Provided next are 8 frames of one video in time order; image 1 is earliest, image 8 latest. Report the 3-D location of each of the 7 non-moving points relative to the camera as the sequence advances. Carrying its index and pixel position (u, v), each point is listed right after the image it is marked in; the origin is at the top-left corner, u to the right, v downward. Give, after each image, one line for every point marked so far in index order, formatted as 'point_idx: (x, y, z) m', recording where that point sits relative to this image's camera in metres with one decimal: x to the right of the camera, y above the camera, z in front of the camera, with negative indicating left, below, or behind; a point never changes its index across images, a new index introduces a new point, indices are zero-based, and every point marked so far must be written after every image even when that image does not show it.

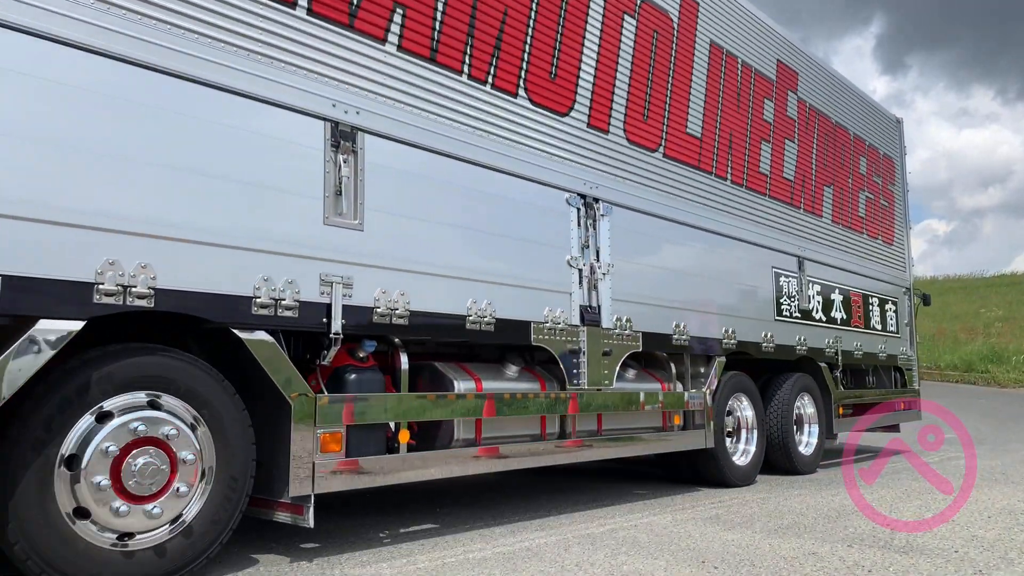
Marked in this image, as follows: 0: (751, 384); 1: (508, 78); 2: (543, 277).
0: (+2.2, -0.9, +7.2) m
1: (0.0, +1.3, +4.9) m
2: (+0.2, +0.1, +5.1) m
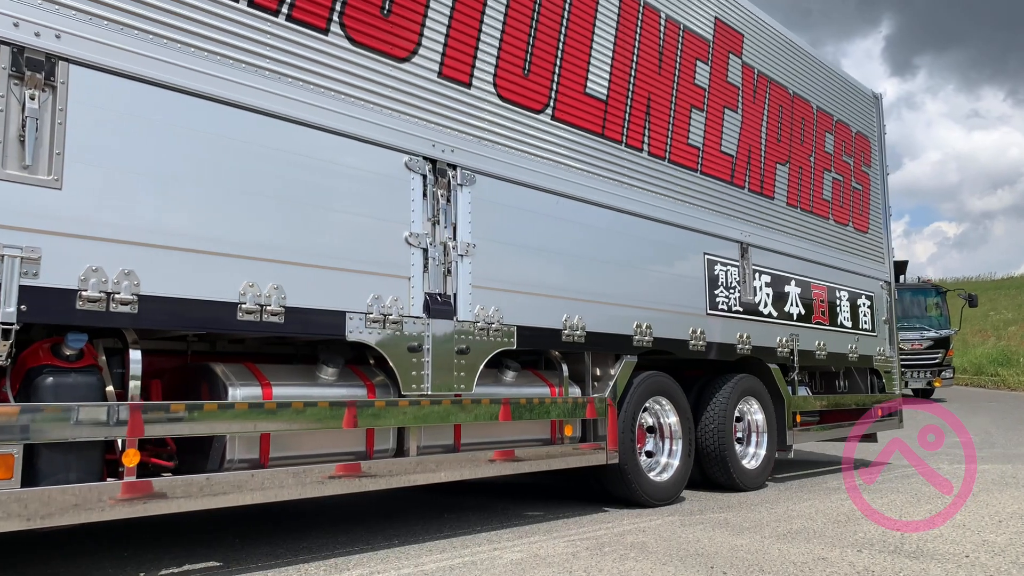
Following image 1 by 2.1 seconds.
0: (+1.3, -0.8, +6.2) m
1: (-1.0, +1.4, +4.0) m
2: (-0.7, +0.2, +4.1) m
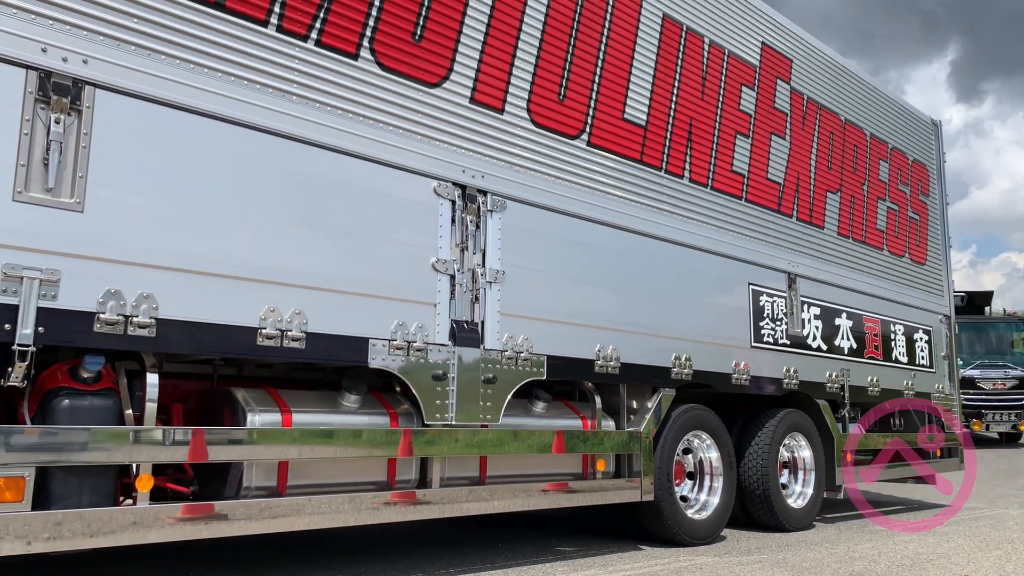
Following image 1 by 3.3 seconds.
0: (+1.5, -1.0, +6.0) m
1: (-0.8, +1.2, +4.0) m
2: (-0.6, 0.0, +4.0) m
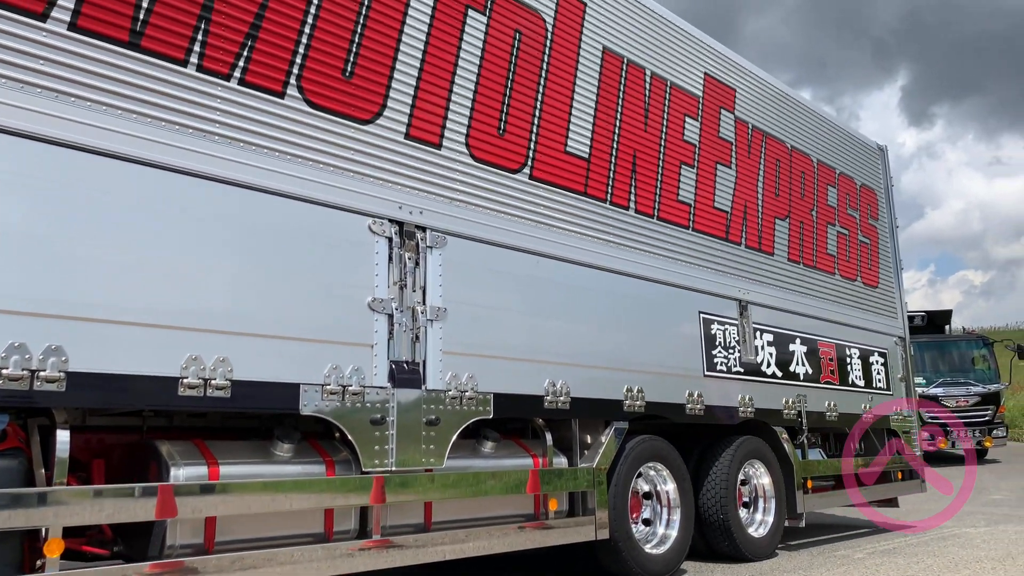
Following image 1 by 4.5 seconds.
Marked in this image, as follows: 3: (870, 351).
0: (+1.2, -1.2, +5.9) m
1: (-1.2, +1.0, +3.9) m
2: (-0.9, -0.2, +3.9) m
3: (+4.0, -0.7, +9.0) m
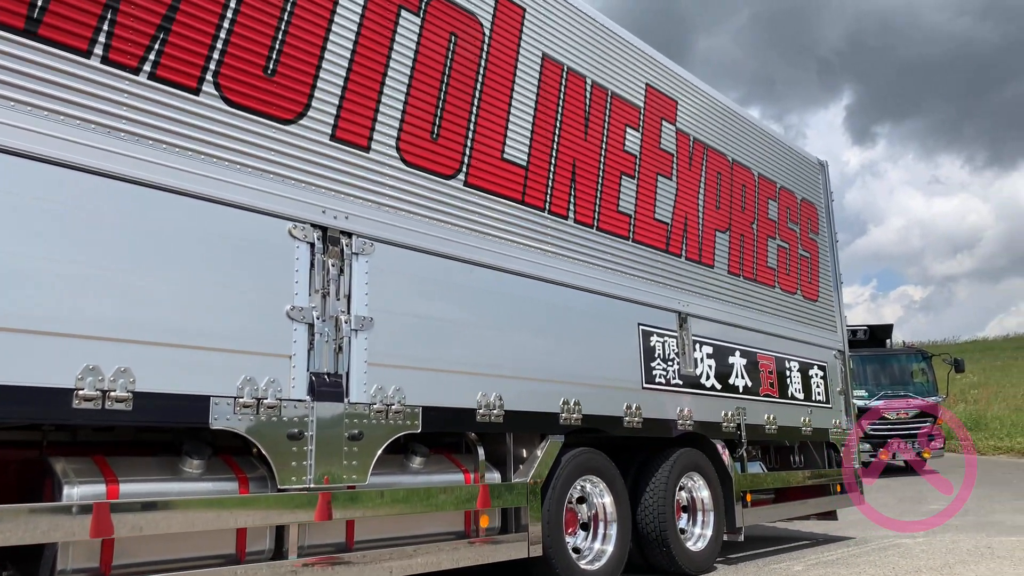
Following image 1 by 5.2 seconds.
0: (+0.7, -1.3, +5.8) m
1: (-1.5, +1.0, +3.7) m
2: (-1.2, -0.2, +3.7) m
3: (+3.4, -0.9, +9.1) m
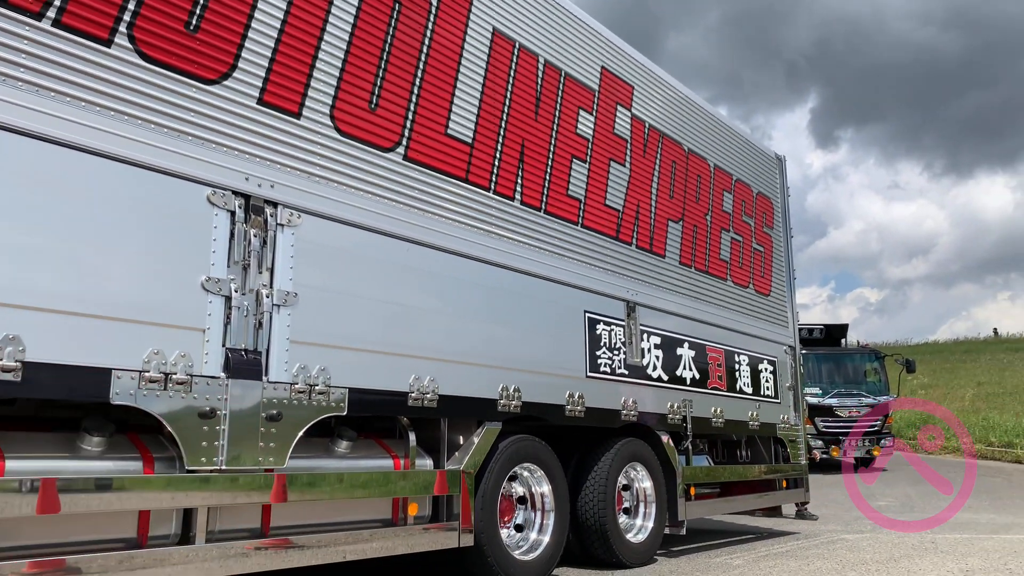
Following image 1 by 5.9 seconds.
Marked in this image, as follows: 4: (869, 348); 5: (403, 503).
0: (+0.3, -1.2, +5.7) m
1: (-1.8, +1.1, +3.4) m
2: (-1.6, -0.1, +3.5) m
3: (+2.8, -0.8, +9.1) m
4: (+8.5, -1.4, +19.3) m
5: (-0.6, -1.3, +4.7) m
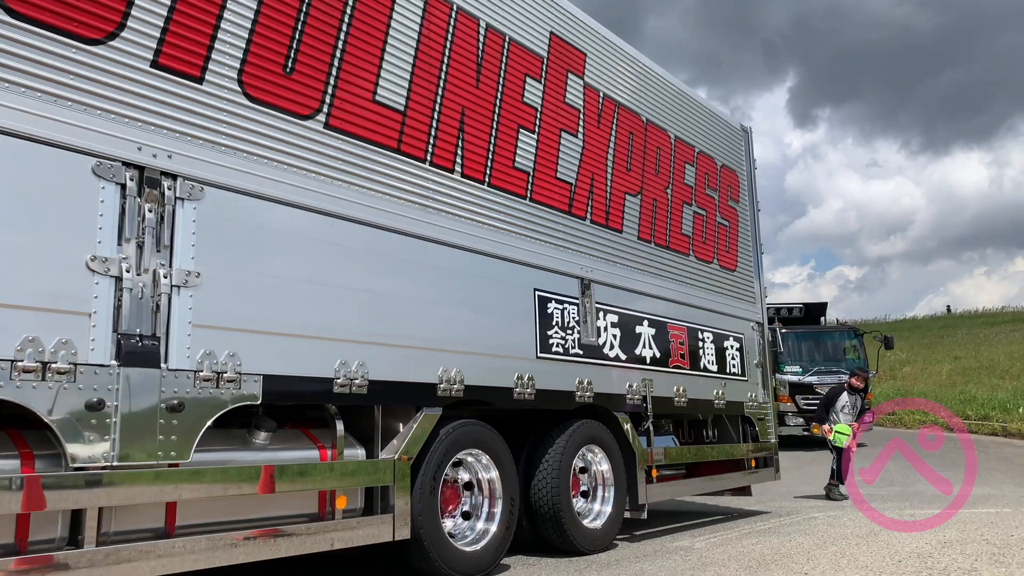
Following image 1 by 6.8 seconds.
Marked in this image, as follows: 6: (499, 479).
0: (-0.1, -1.0, +5.4) m
1: (-2.2, +1.2, +3.0) m
2: (-1.9, 0.0, +3.1) m
3: (+2.3, -0.5, +8.8) m
4: (+7.8, -0.9, +19.2) m
5: (-1.0, -1.1, +4.4) m
6: (-0.1, -1.3, +5.4) m
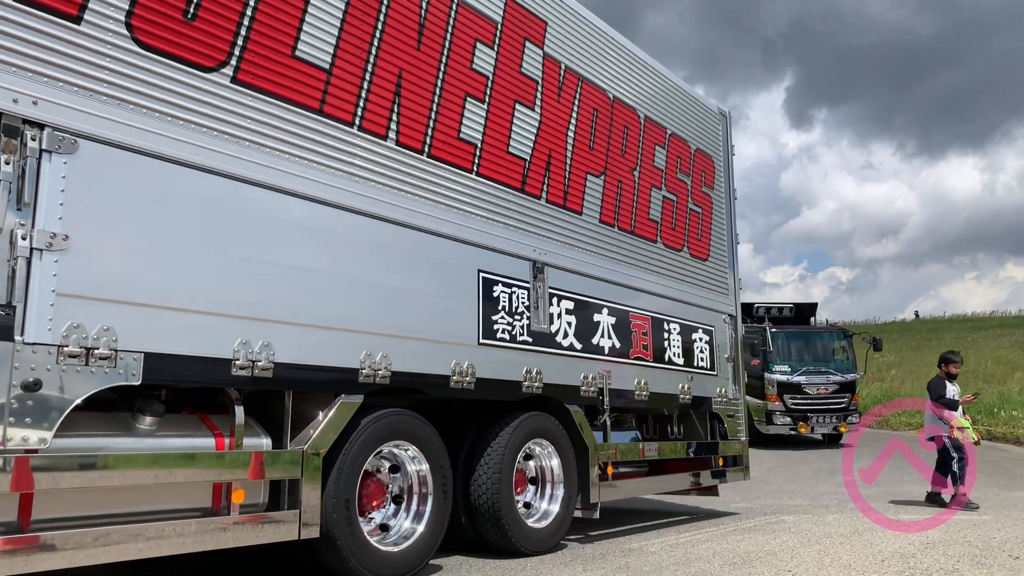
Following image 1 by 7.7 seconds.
0: (-0.5, -0.9, +5.0) m
1: (-2.5, +1.4, +2.6) m
2: (-2.3, +0.1, +2.7) m
3: (+1.9, -0.4, +8.4) m
4: (+7.3, -0.8, +18.8) m
5: (-1.4, -1.0, +4.0) m
6: (-0.5, -1.2, +5.0) m
